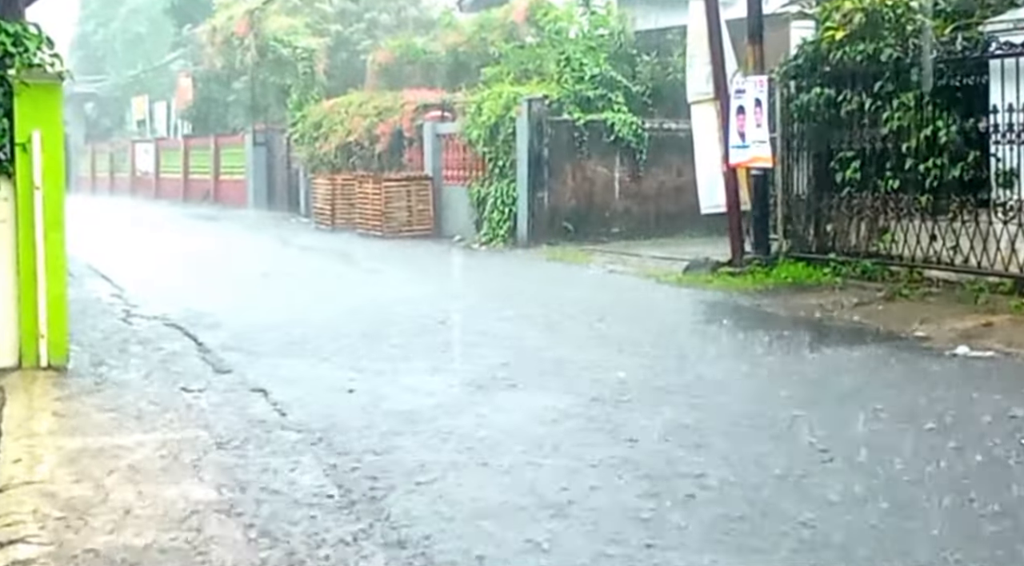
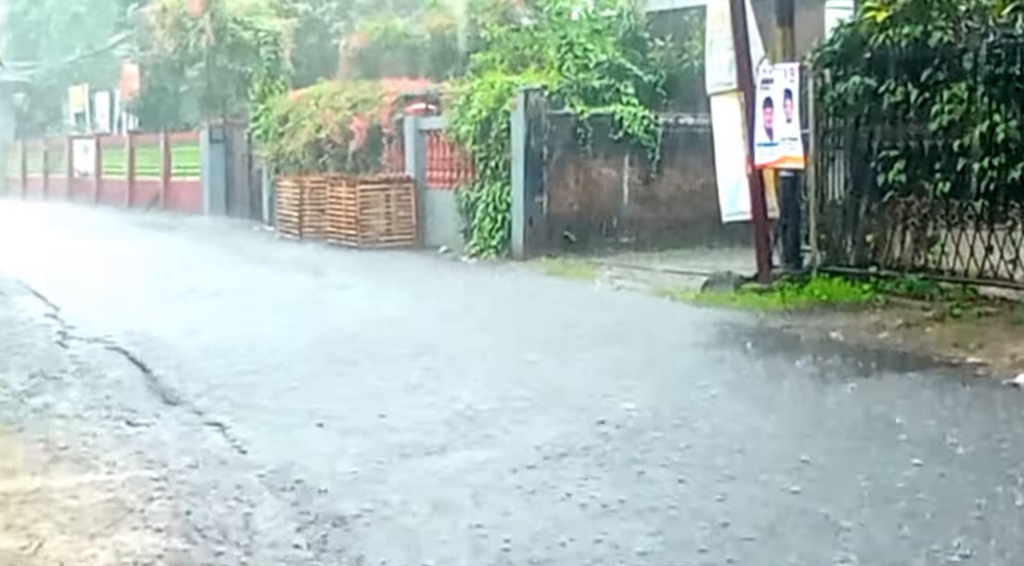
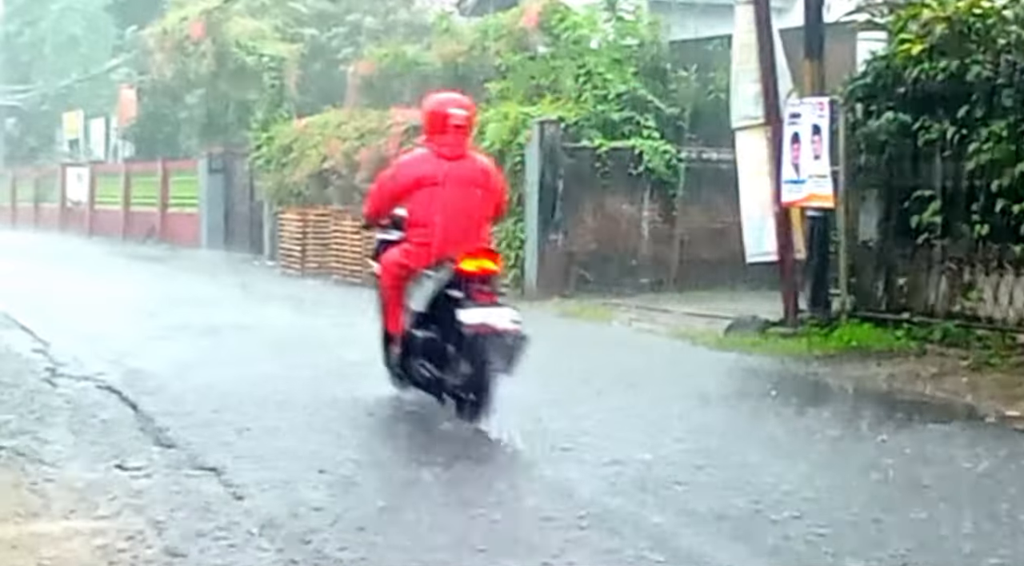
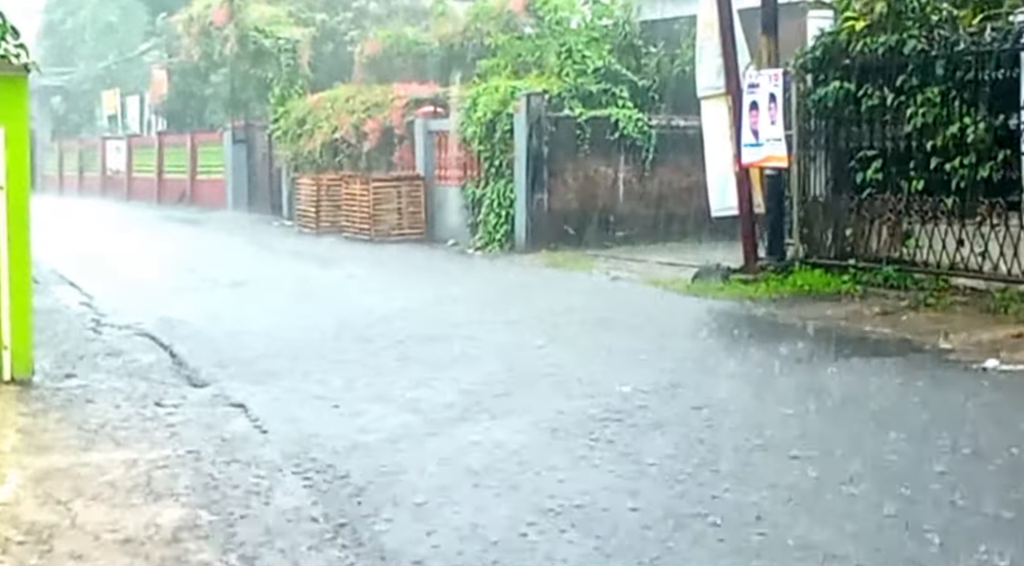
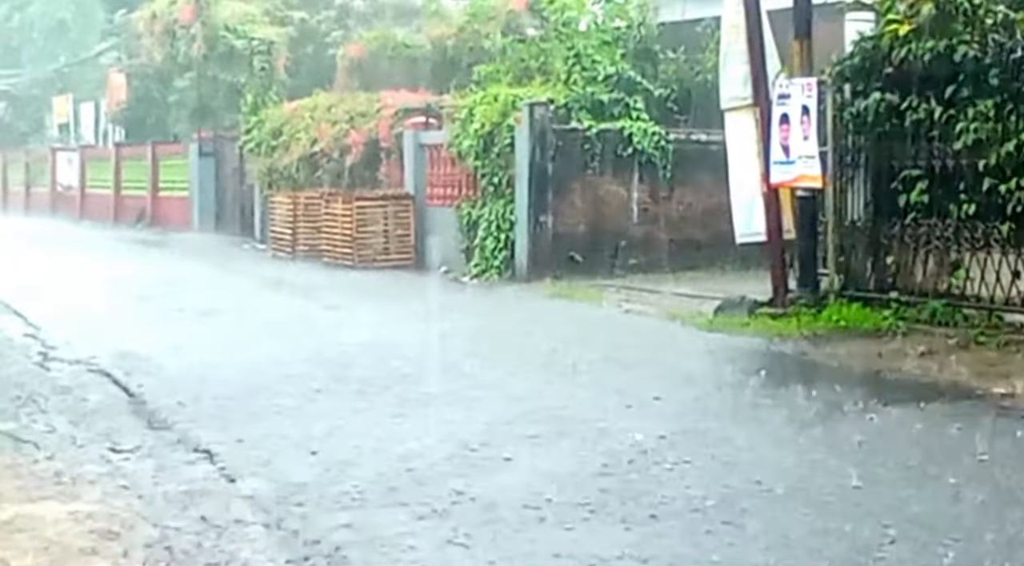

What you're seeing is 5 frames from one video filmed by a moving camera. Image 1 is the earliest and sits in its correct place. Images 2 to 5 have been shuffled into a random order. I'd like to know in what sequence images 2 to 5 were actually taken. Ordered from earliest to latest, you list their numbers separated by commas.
4, 2, 5, 3
